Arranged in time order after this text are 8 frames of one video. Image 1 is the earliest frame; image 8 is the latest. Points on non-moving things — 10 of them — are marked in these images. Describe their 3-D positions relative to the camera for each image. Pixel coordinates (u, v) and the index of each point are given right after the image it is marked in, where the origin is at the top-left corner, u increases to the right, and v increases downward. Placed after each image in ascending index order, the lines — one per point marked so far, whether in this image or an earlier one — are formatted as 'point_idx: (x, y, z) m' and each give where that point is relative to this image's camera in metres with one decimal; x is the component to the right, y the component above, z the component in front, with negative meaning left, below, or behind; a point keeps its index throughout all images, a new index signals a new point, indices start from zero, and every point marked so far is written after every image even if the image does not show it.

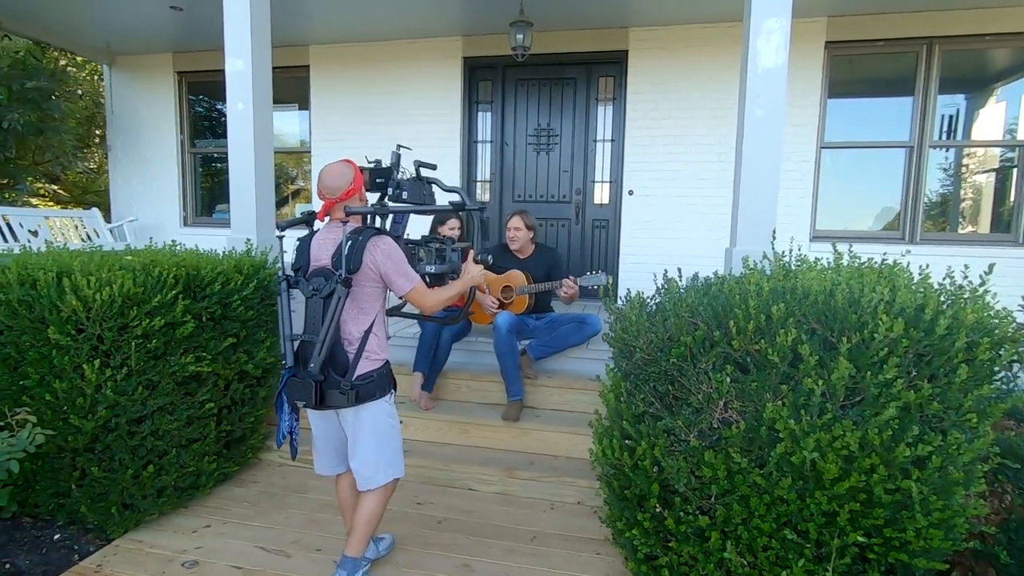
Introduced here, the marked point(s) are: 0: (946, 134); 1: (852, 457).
0: (+4.3, +1.5, +5.3) m
1: (+1.1, -0.5, +1.7) m
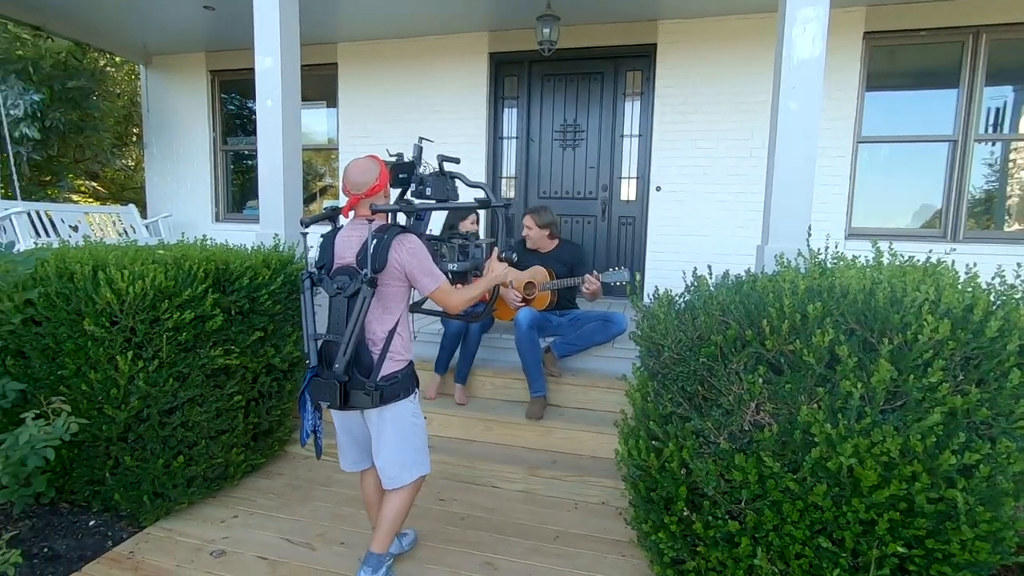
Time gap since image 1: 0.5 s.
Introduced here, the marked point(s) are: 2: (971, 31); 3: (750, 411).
0: (+4.5, +1.5, +5.0) m
1: (+1.2, -0.5, +1.7) m
2: (+4.3, +2.4, +5.0) m
3: (+0.8, -0.4, +1.8) m
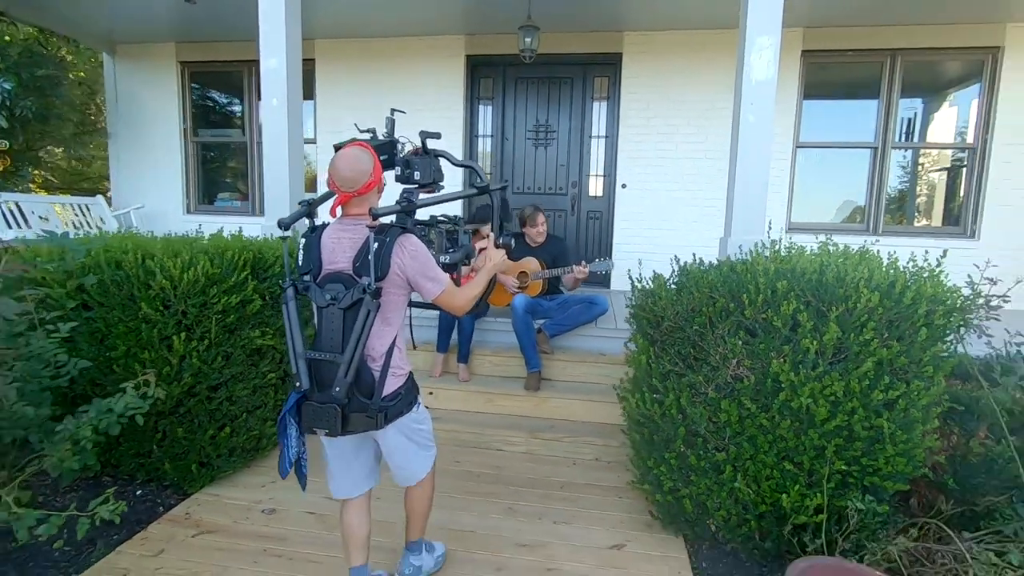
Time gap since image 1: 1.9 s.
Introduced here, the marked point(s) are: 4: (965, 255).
0: (+4.3, +1.7, +5.9) m
1: (+1.3, -0.5, +2.2) m
2: (+4.1, +2.5, +5.8) m
3: (+1.0, -0.3, +2.3) m
4: (+4.8, +0.4, +5.7) m
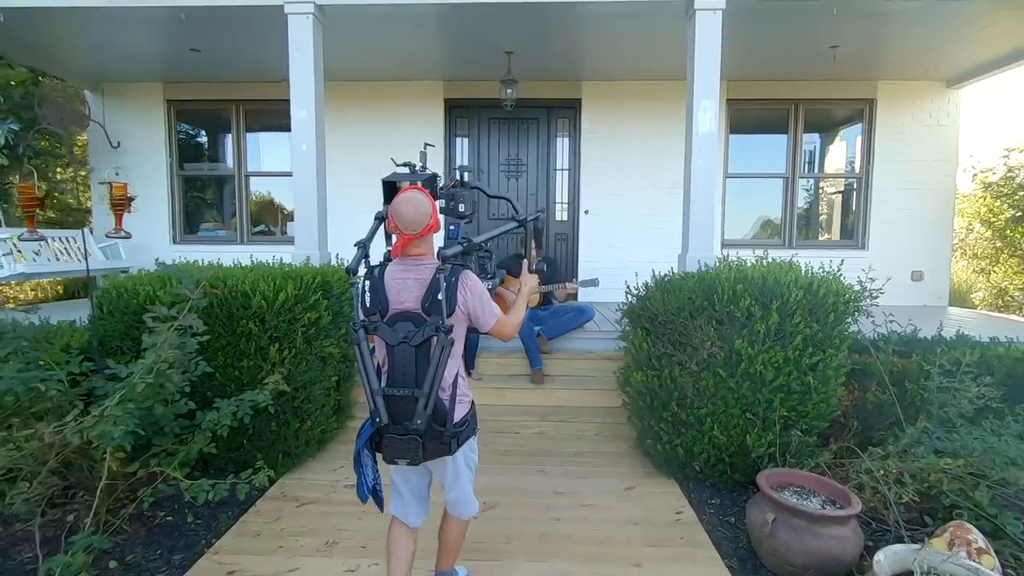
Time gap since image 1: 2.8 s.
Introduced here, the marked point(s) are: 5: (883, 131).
0: (+4.0, +1.6, +7.2) m
1: (+1.6, -0.5, +3.2) m
2: (+3.7, +2.5, +7.2) m
3: (+1.2, -0.3, +3.3) m
4: (+4.6, +0.3, +7.1) m
5: (+4.8, +2.1, +7.0) m
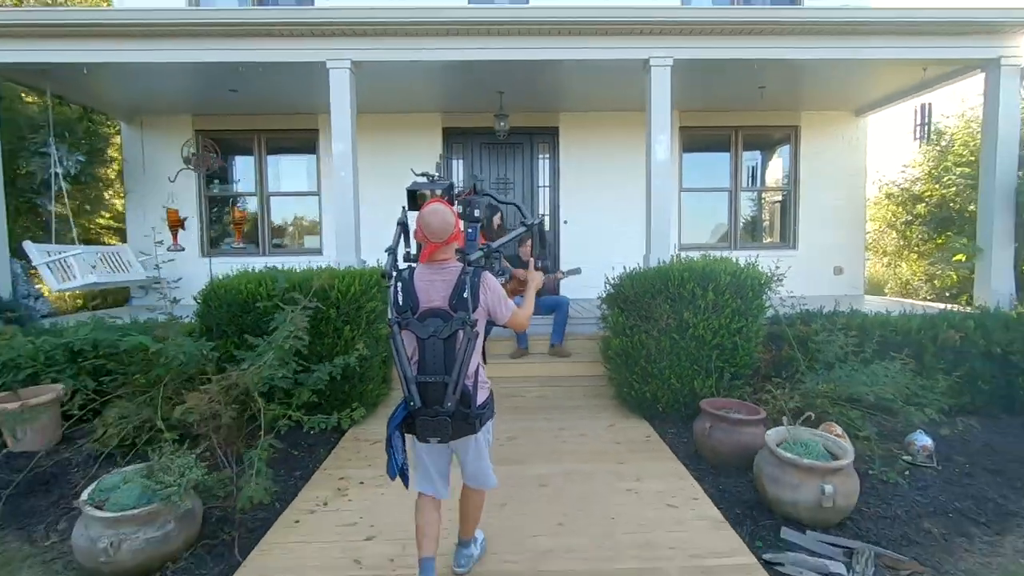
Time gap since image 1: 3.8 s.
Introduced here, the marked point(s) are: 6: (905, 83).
0: (+3.9, +1.7, +8.7) m
1: (+1.7, -0.3, +4.5) m
2: (+3.6, +2.6, +8.6) m
3: (+1.3, -0.2, +4.5) m
4: (+4.4, +0.4, +8.6) m
5: (+4.7, +2.2, +8.5) m
6: (+5.1, +2.6, +7.0) m
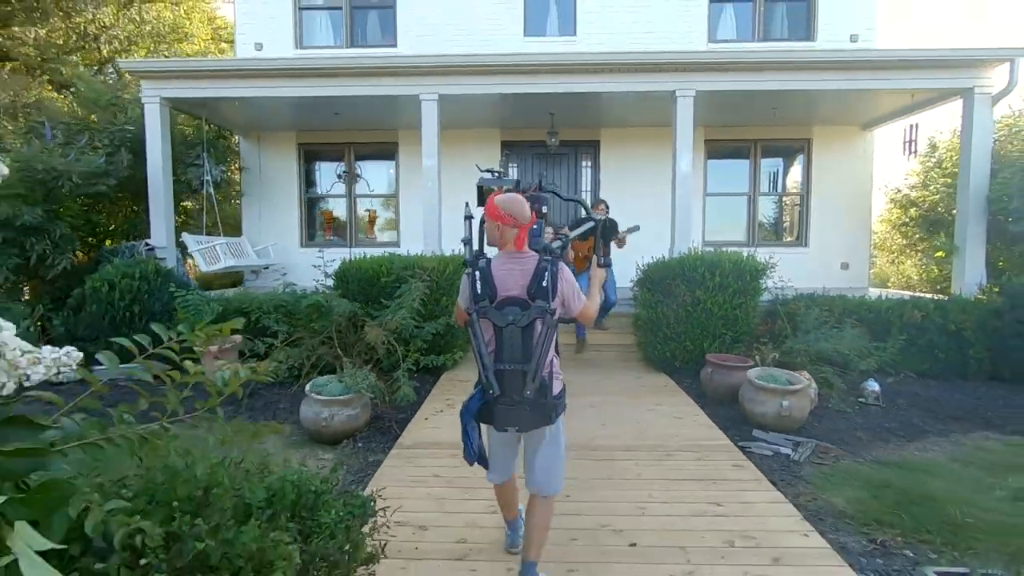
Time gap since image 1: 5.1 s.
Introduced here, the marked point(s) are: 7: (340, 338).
0: (+4.7, +1.9, +10.0) m
1: (+2.3, -0.2, +5.9) m
2: (+4.4, +2.7, +9.9) m
3: (+1.9, -0.1, +6.0) m
4: (+5.3, +0.6, +9.8) m
5: (+5.5, +2.3, +9.7) m
6: (+5.9, +2.8, +8.2) m
7: (-1.7, -0.5, +5.3) m
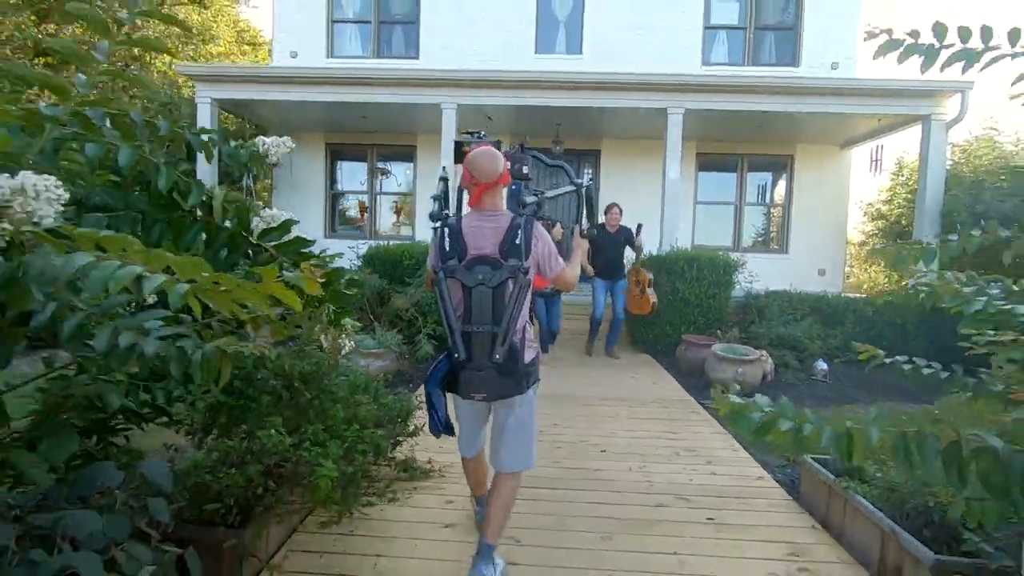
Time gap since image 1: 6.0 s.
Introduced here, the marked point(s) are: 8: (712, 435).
0: (+4.9, +1.8, +10.9) m
1: (+2.3, -0.1, +6.8) m
2: (+4.6, +2.7, +10.8) m
3: (+1.9, 0.0, +6.9) m
4: (+5.4, +0.5, +10.7) m
5: (+5.7, +2.2, +10.7) m
6: (+6.0, +2.7, +9.1) m
7: (-1.6, -0.2, +6.2) m
8: (+1.5, -1.1, +4.0) m
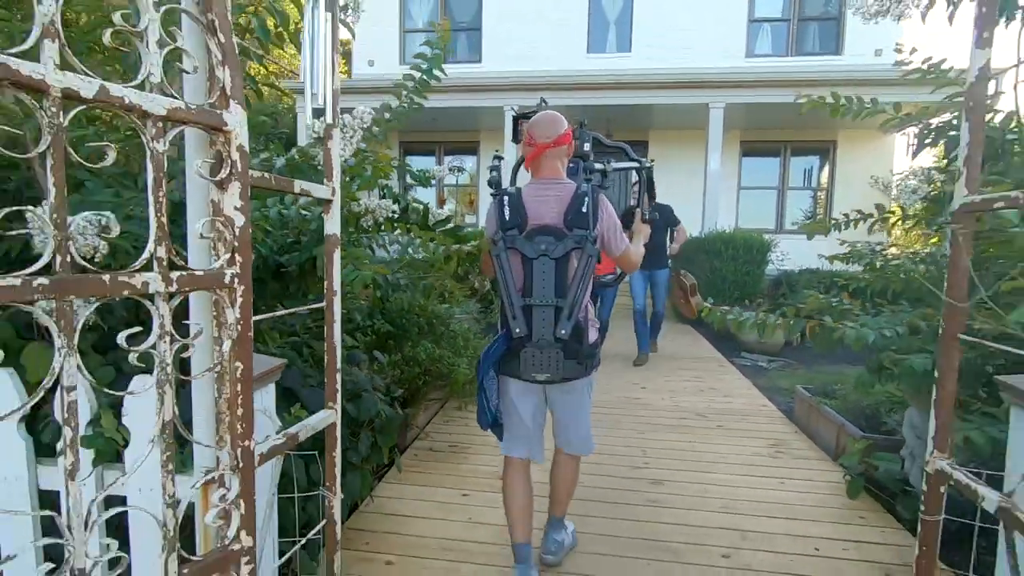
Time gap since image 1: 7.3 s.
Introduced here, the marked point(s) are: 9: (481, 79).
0: (+6.0, +2.2, +11.5) m
1: (+3.1, +0.2, +7.7) m
2: (+5.8, +3.1, +11.4) m
3: (+2.8, +0.4, +7.8) m
4: (+6.5, +0.9, +11.3) m
5: (+6.8, +2.7, +11.2) m
6: (+7.0, +3.1, +9.6) m
7: (-0.9, 0.0, +7.4) m
8: (+2.1, -0.9, +5.0) m
9: (-0.5, +3.7, +9.6) m
